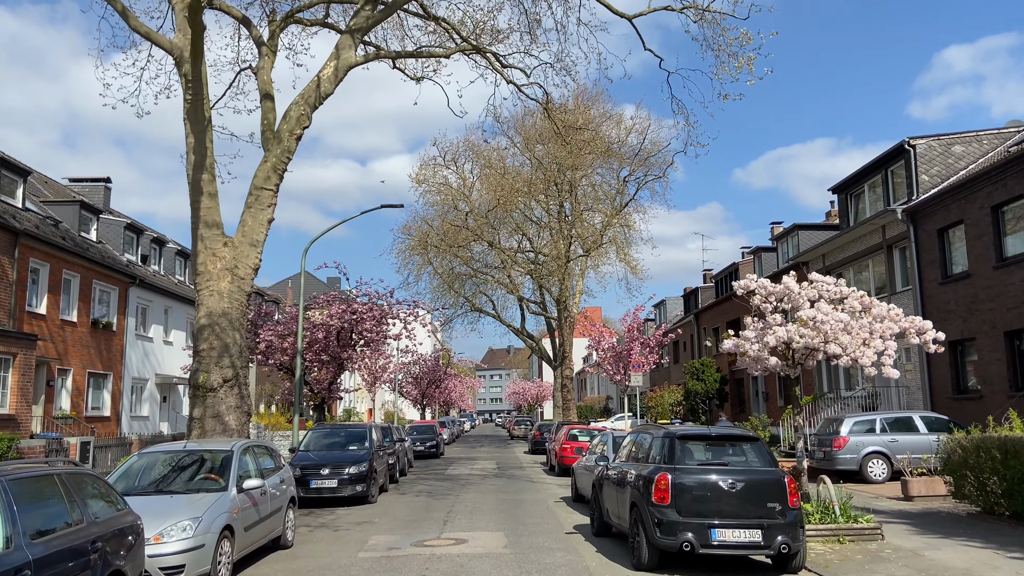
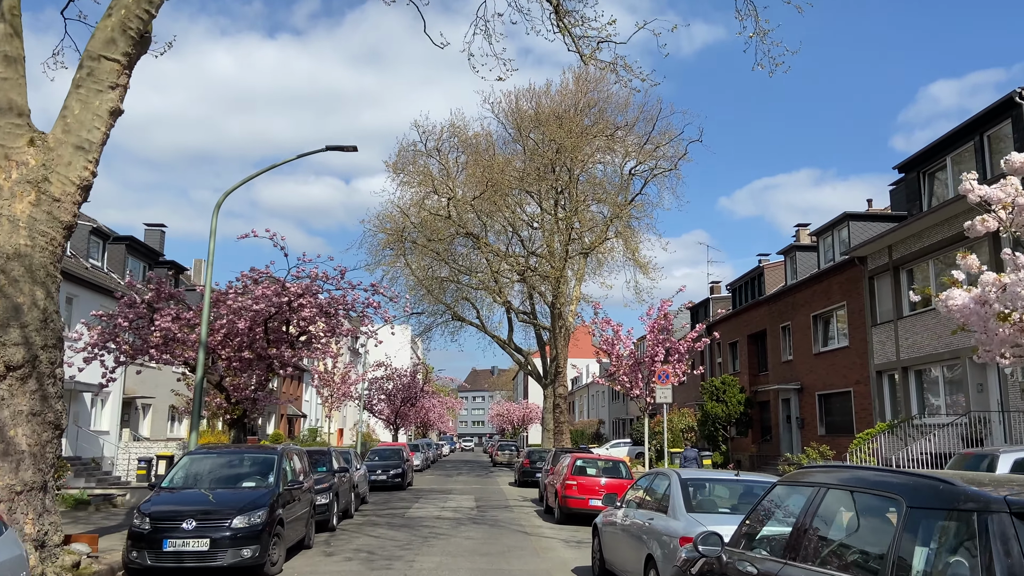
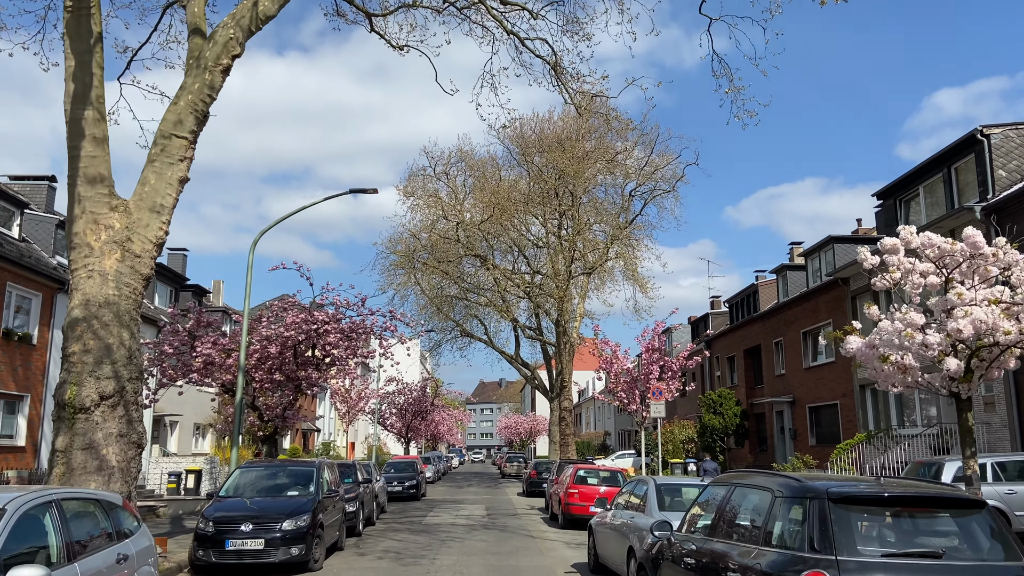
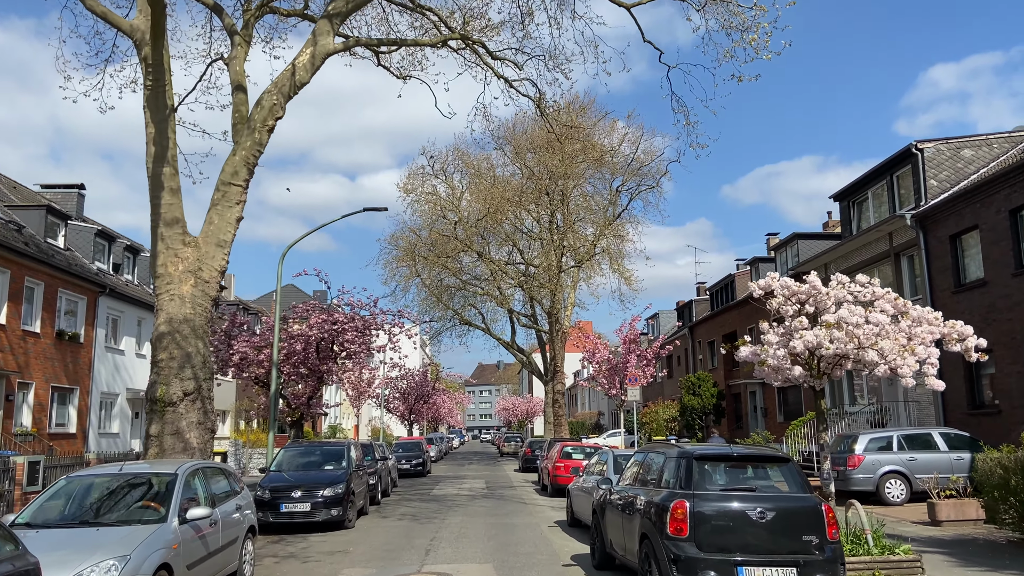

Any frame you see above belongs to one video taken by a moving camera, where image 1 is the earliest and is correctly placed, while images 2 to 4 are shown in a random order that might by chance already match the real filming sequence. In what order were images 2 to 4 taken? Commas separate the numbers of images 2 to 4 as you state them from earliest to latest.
4, 3, 2
